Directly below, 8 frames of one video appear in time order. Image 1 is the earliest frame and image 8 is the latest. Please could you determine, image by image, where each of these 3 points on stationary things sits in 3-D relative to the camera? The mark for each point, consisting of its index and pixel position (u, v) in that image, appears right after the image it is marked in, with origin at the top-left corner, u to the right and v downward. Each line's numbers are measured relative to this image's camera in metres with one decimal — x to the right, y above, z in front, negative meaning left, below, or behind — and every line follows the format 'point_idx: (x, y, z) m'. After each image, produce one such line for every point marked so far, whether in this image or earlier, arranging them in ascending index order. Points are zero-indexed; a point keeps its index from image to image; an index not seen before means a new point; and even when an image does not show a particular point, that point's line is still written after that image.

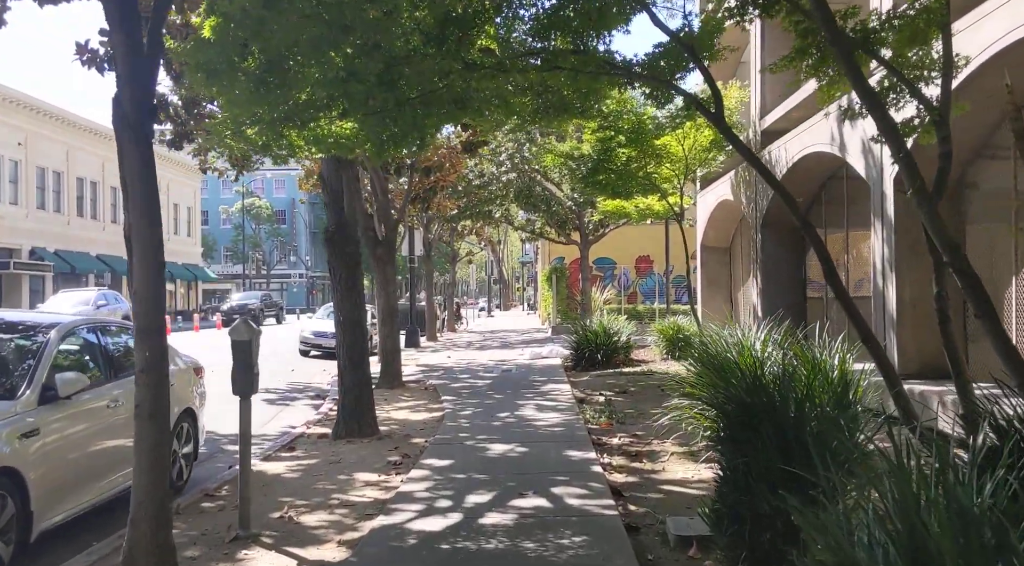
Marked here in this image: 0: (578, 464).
0: (+0.6, -1.6, +8.3) m
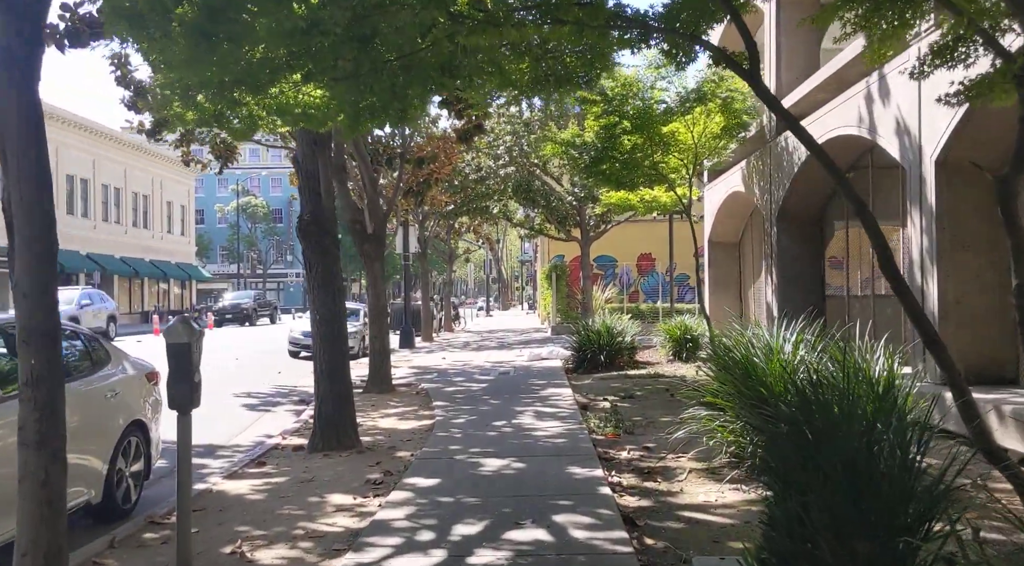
0: (+0.5, -1.5, +7.2) m
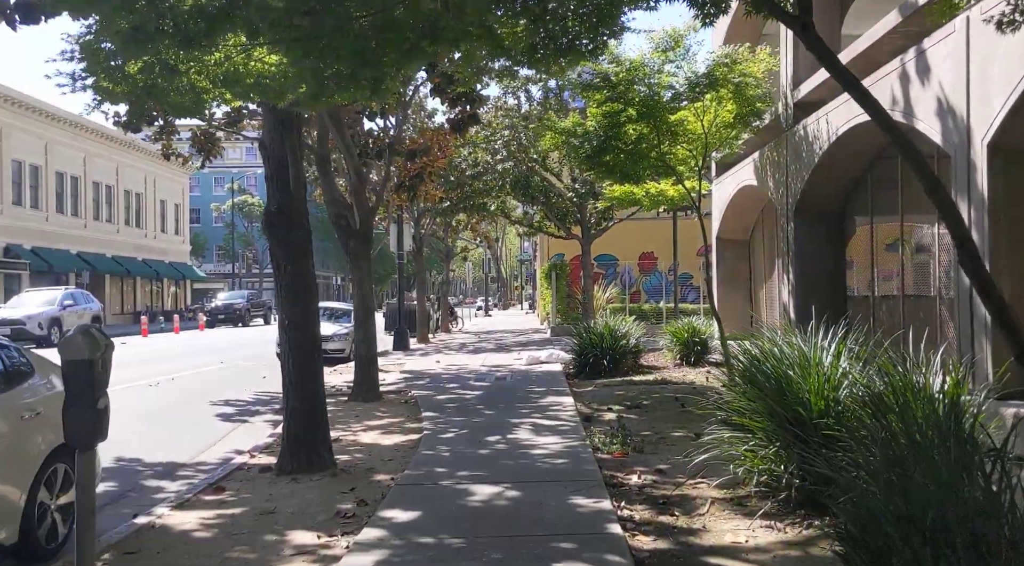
0: (+0.5, -1.5, +6.2) m
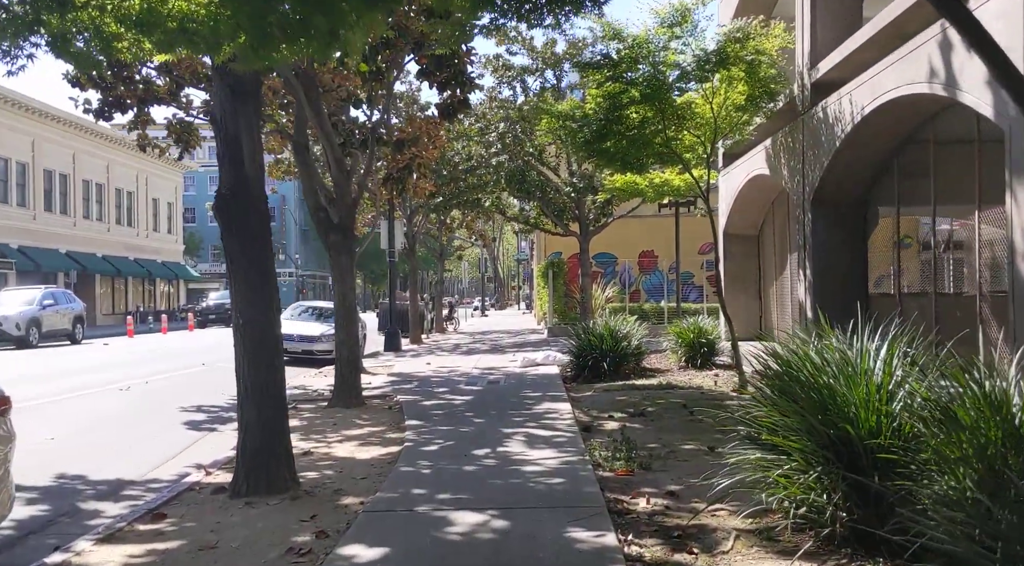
0: (+0.4, -1.5, +5.1) m
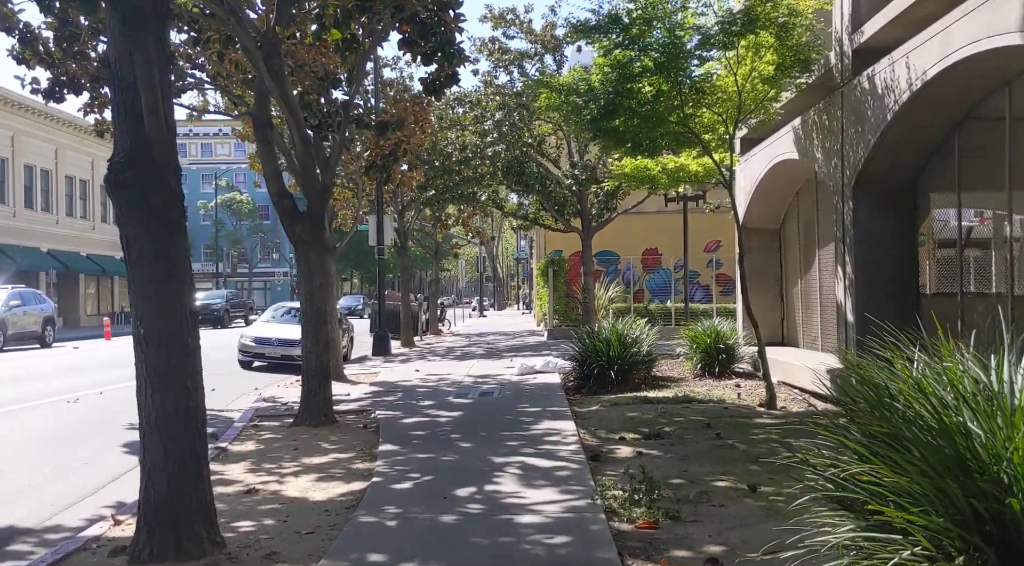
0: (+0.3, -1.5, +3.4) m
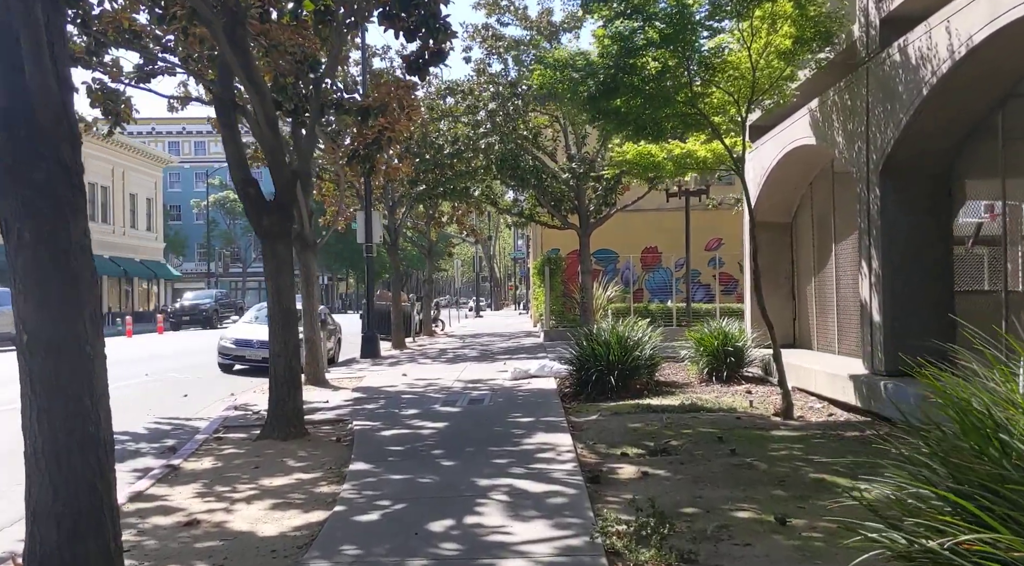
0: (+0.3, -1.4, +2.3) m
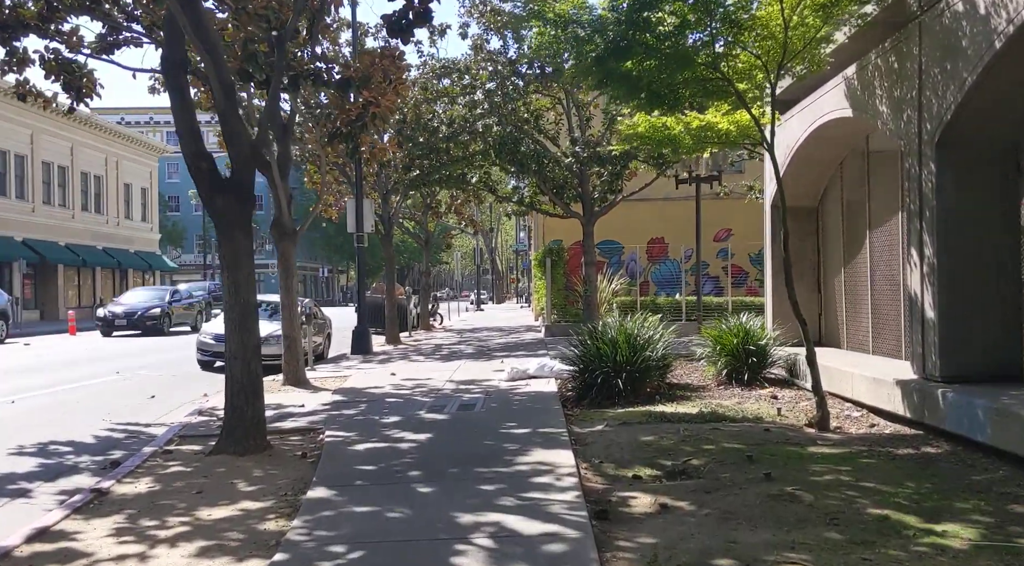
0: (+0.2, -1.4, +0.9) m
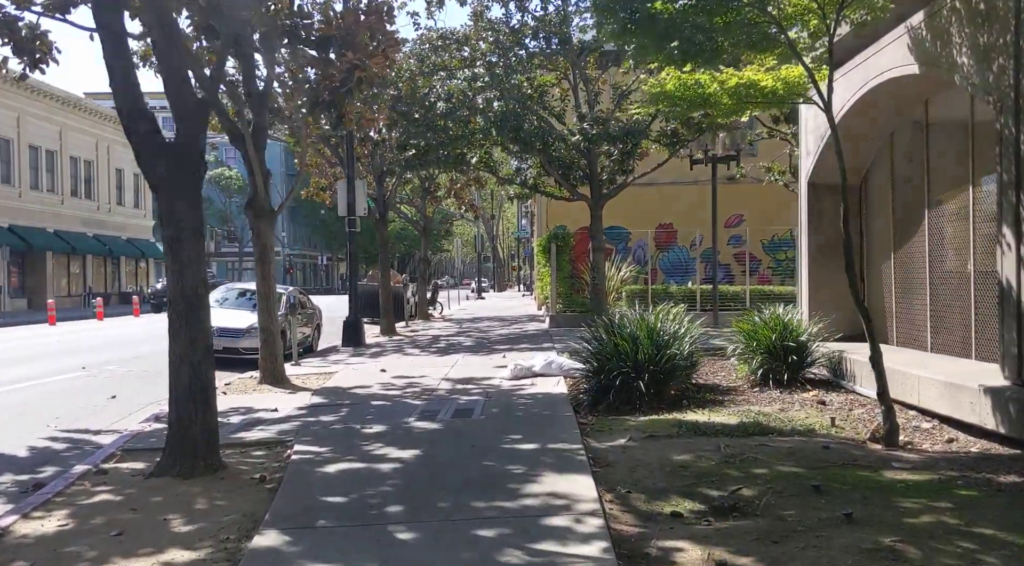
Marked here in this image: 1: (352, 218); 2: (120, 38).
0: (+0.2, -1.4, -0.6) m
1: (-3.3, +1.4, +19.3) m
2: (-3.0, +1.9, +7.4) m
